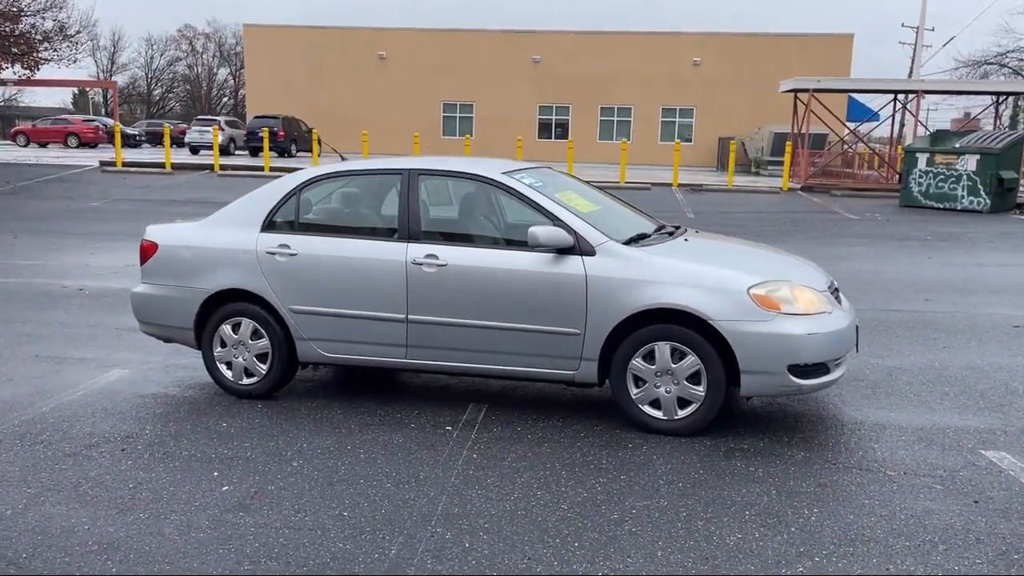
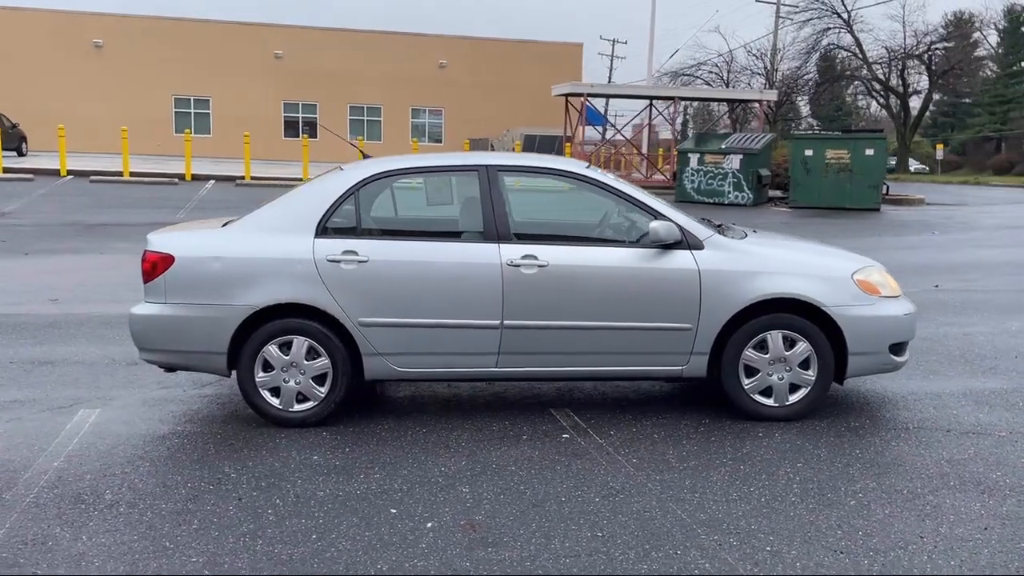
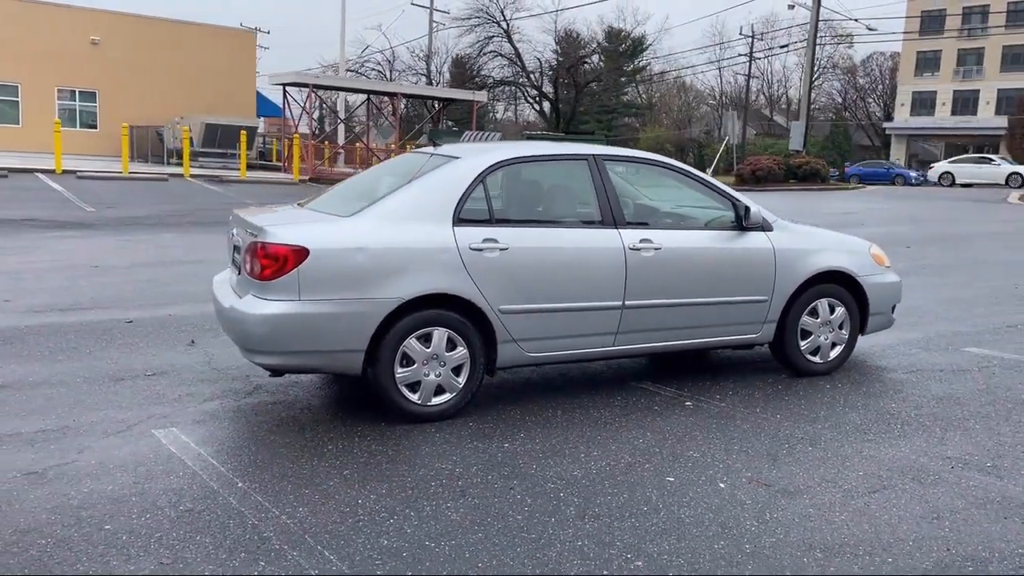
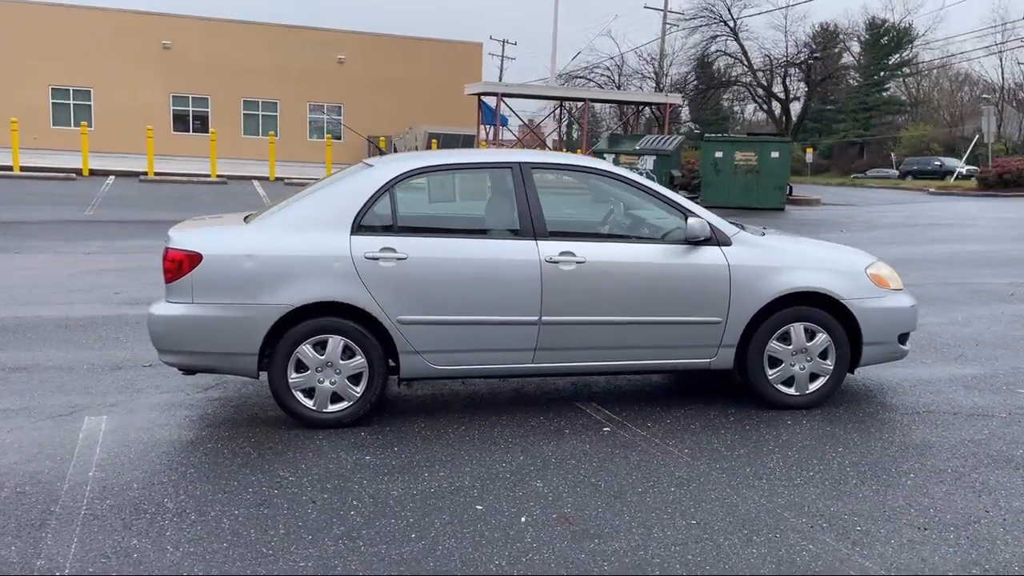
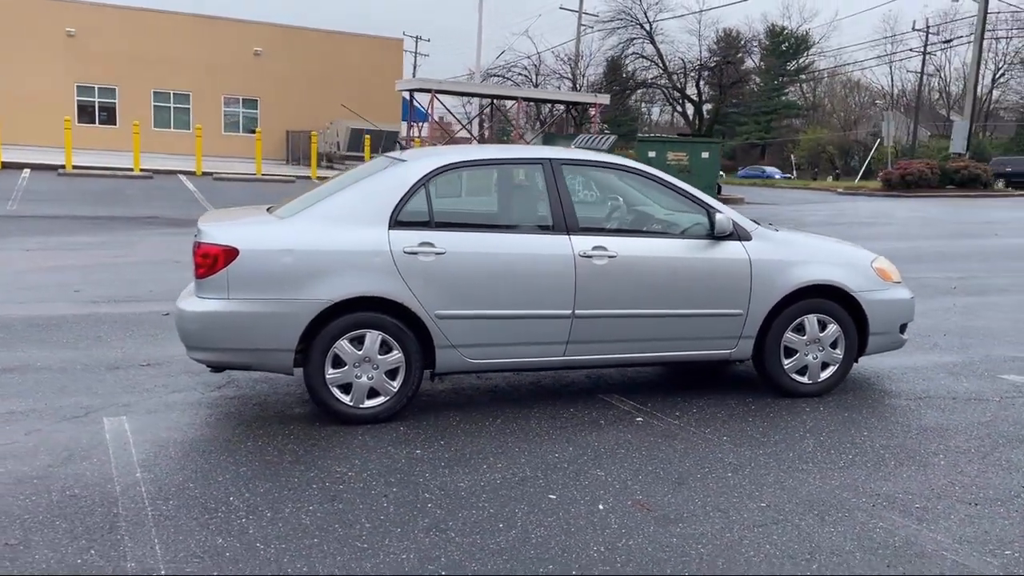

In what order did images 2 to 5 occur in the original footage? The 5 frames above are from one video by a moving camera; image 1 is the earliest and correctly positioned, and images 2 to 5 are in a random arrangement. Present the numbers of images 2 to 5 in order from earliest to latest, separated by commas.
2, 4, 5, 3
